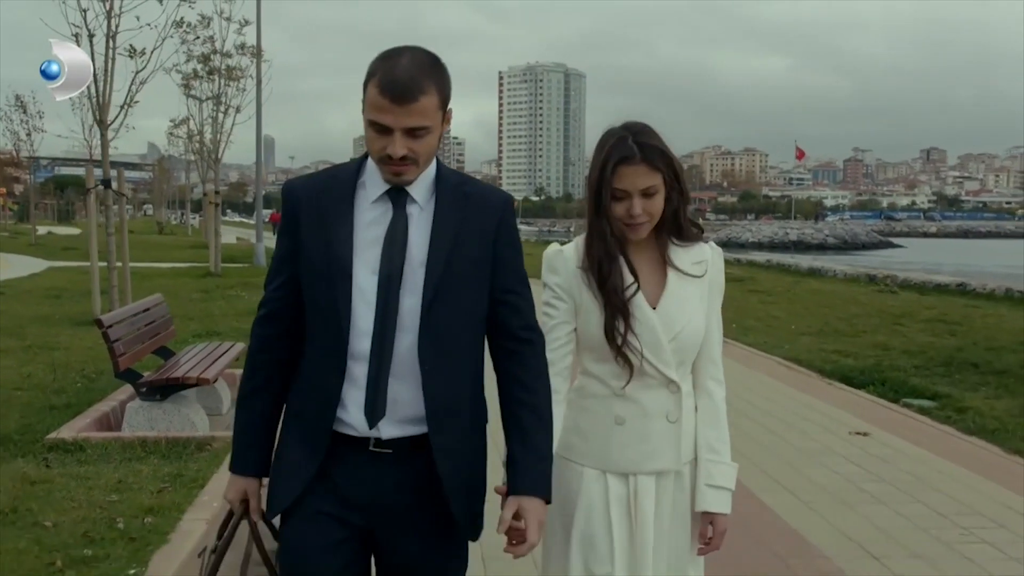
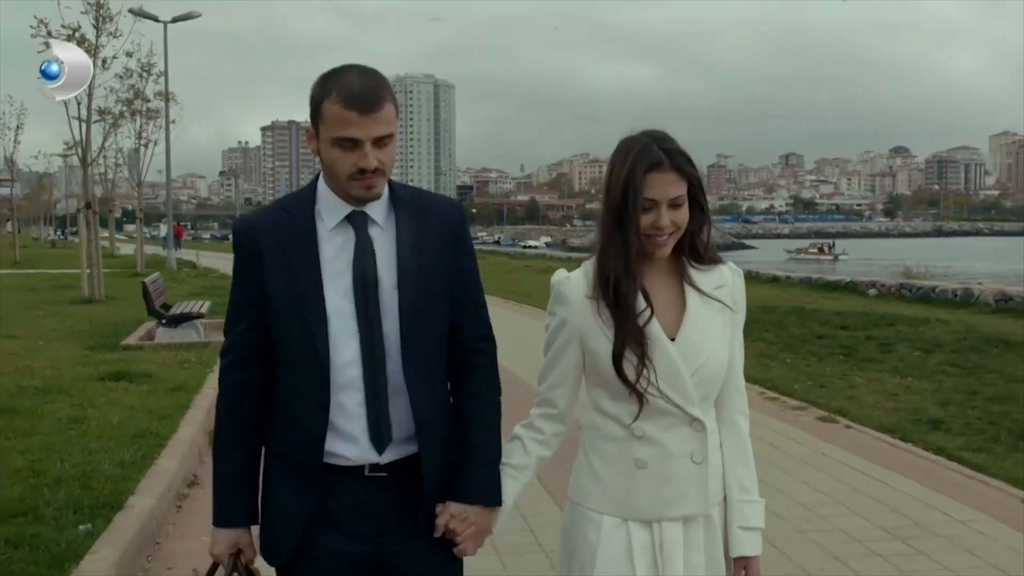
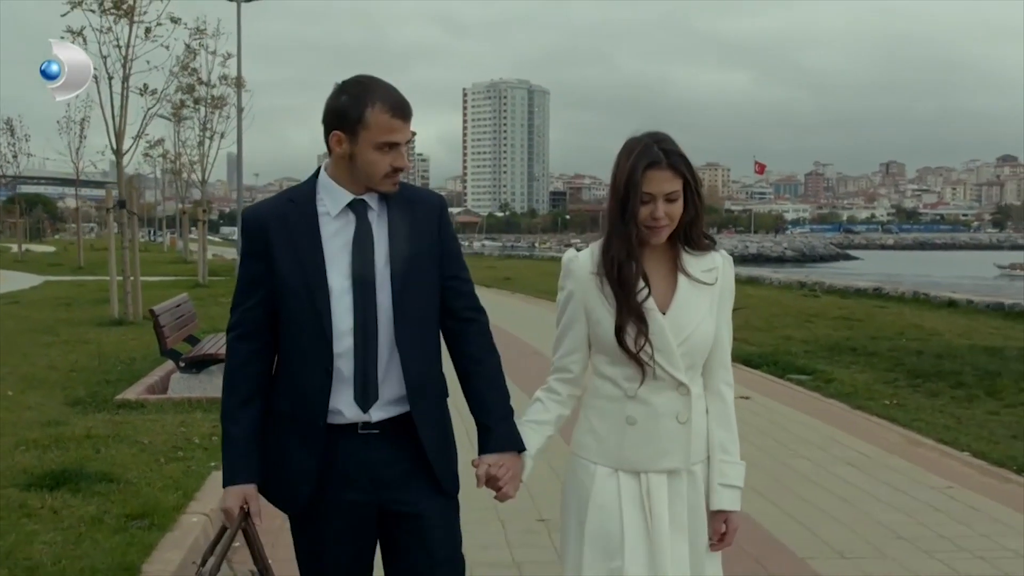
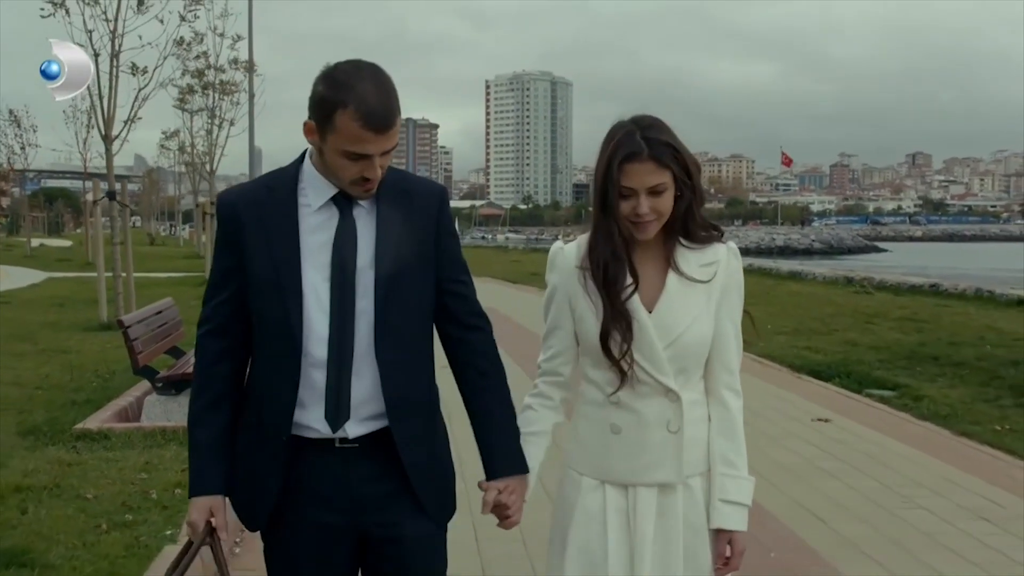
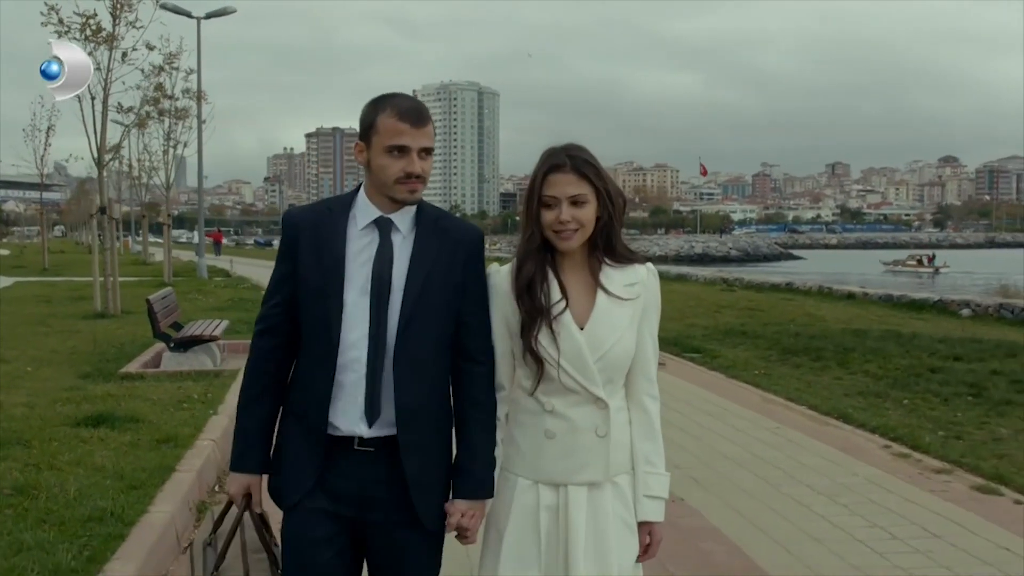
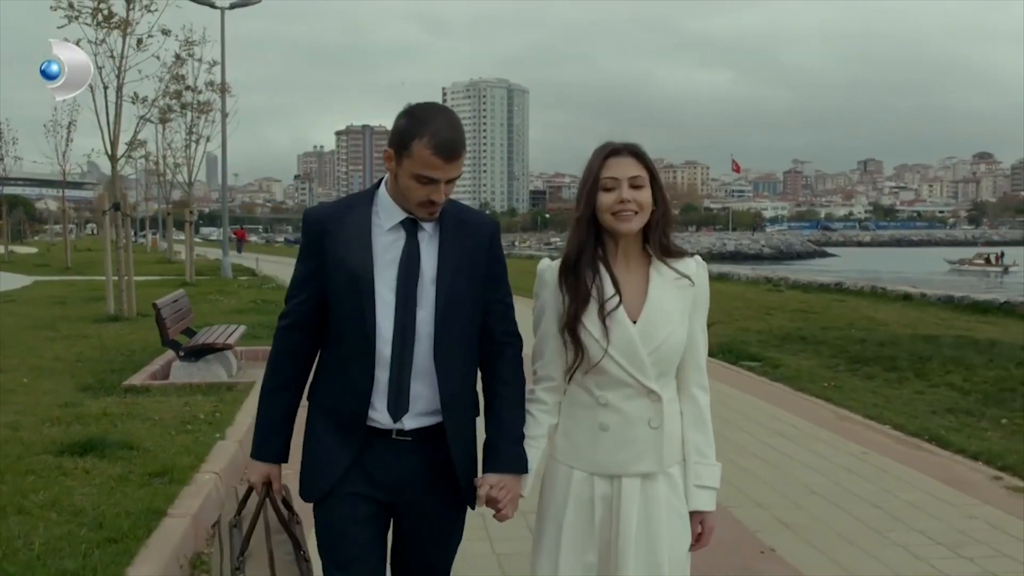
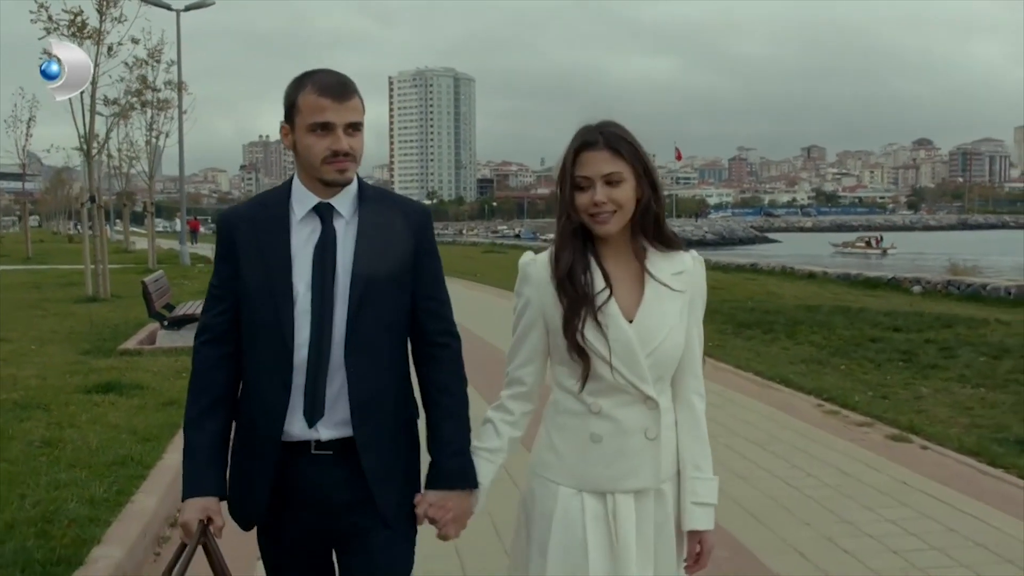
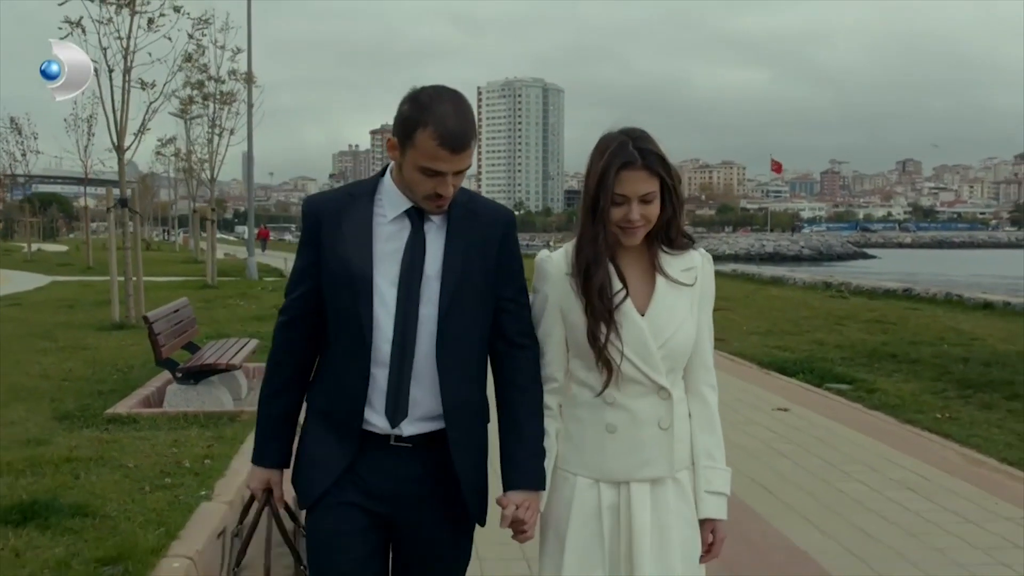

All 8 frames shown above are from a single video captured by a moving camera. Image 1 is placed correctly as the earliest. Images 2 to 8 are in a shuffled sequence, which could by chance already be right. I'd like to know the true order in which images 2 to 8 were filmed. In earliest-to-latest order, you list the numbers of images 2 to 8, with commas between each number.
4, 8, 3, 6, 5, 7, 2
